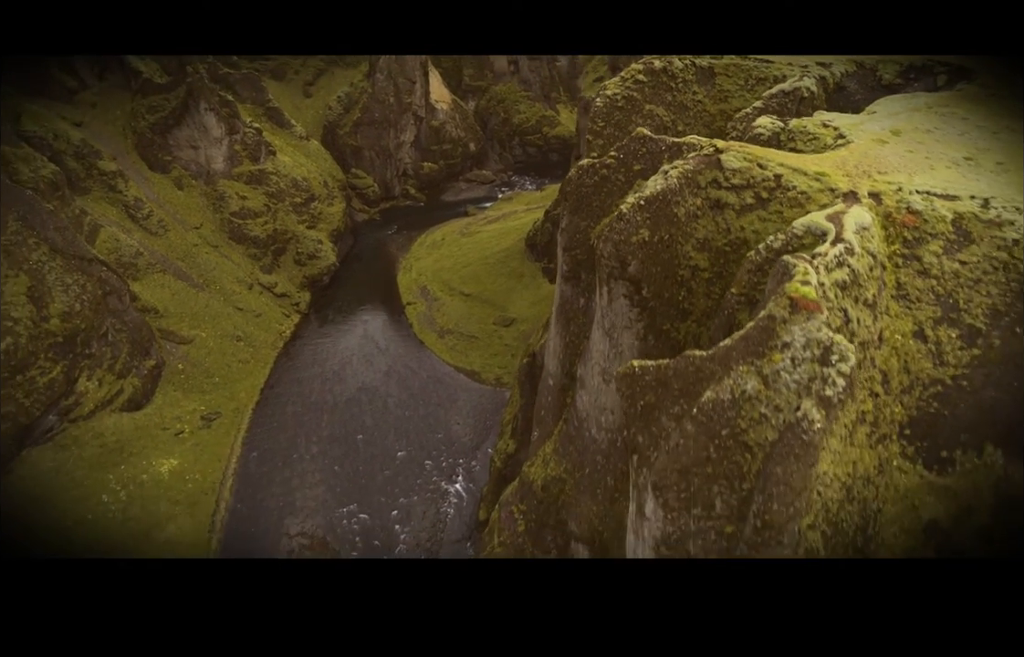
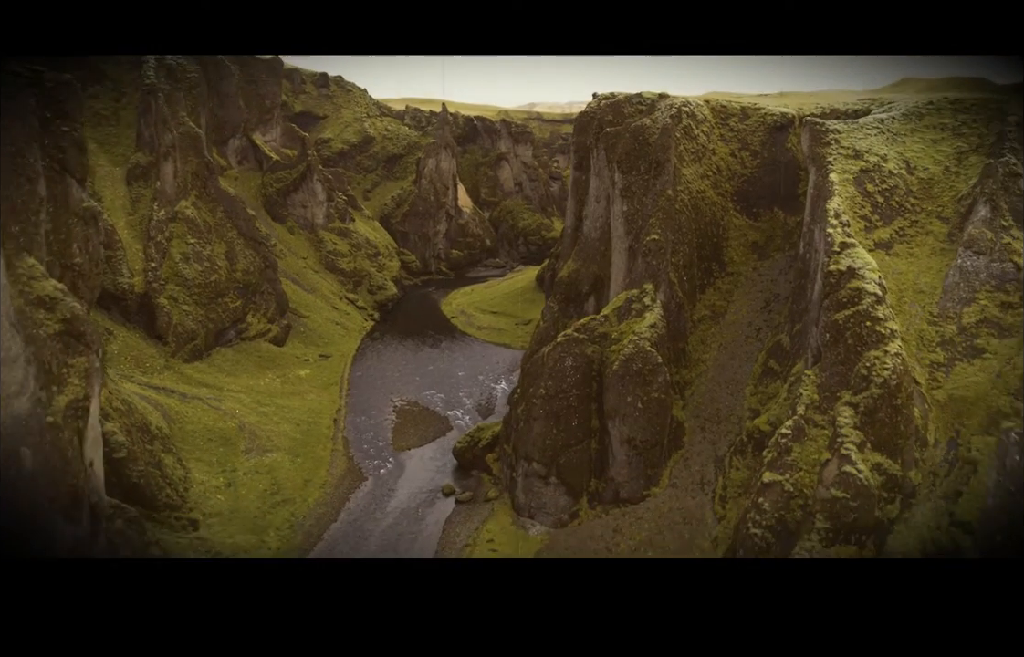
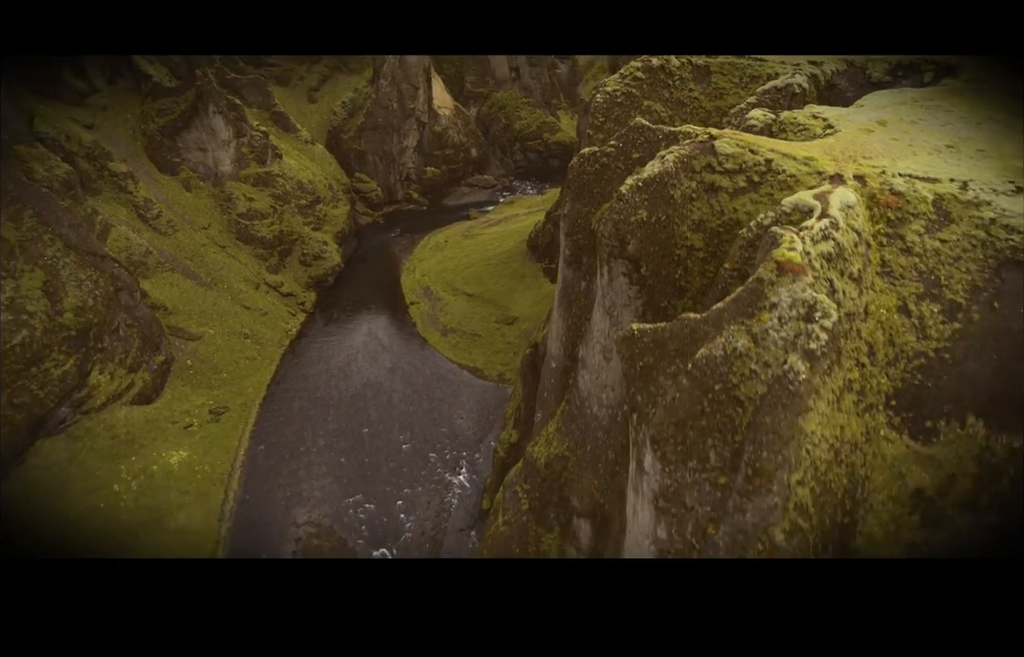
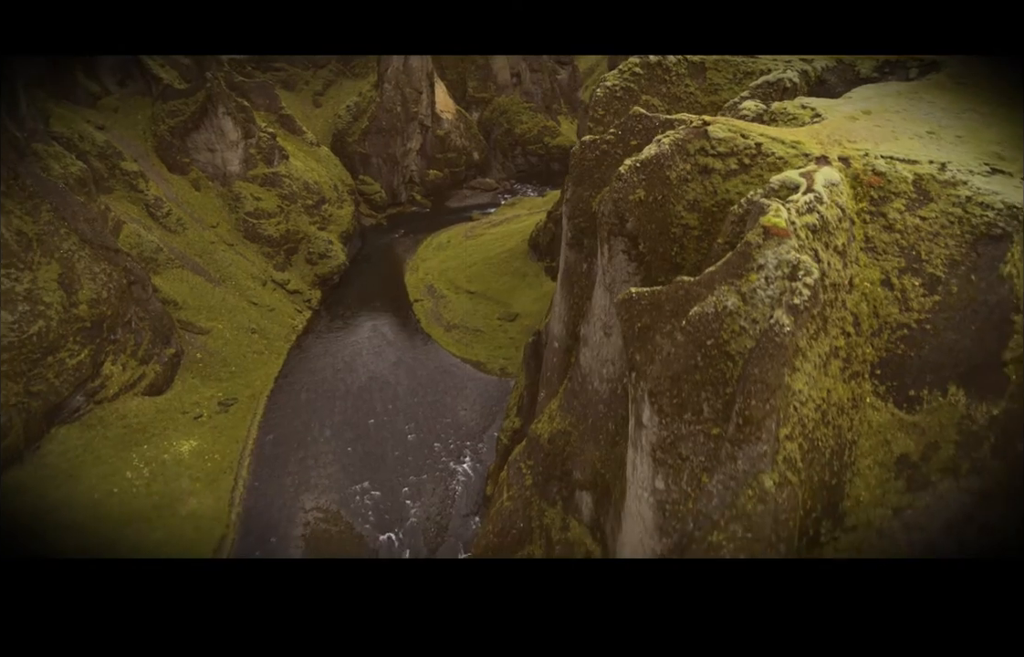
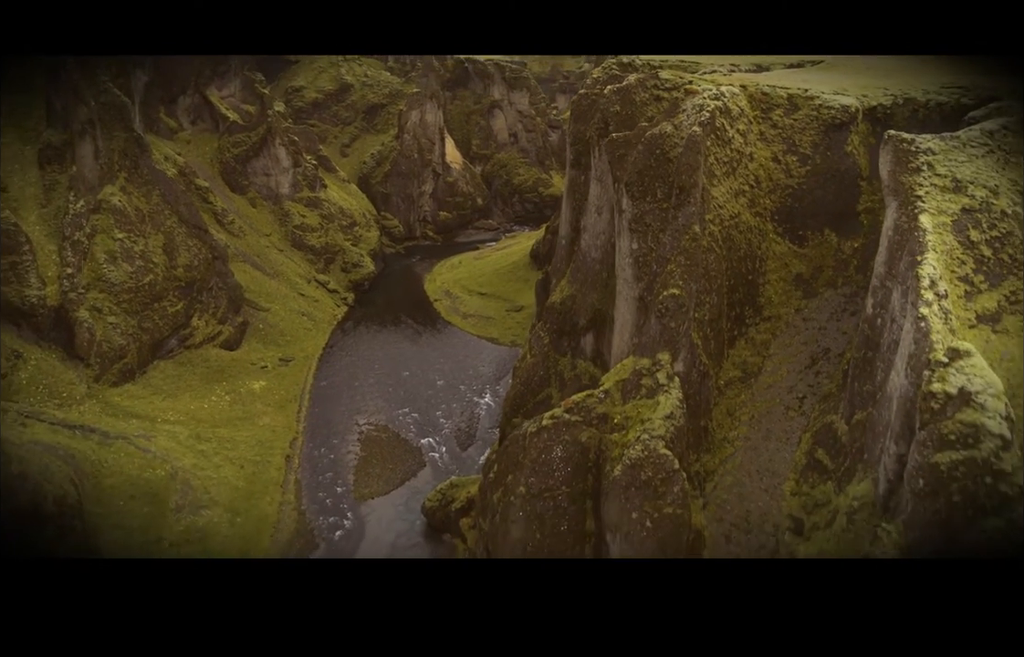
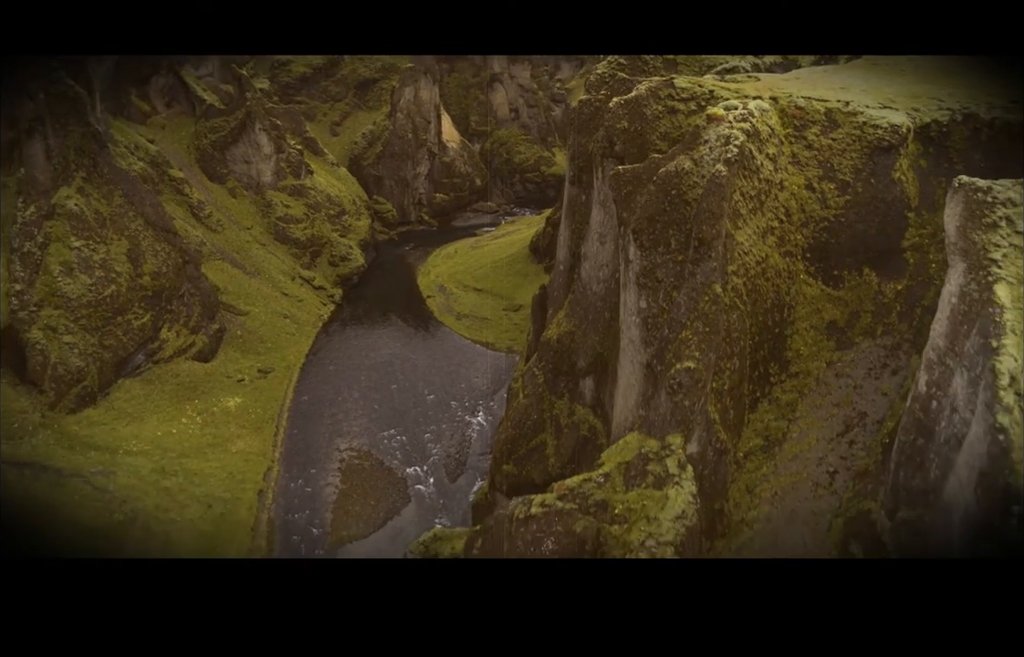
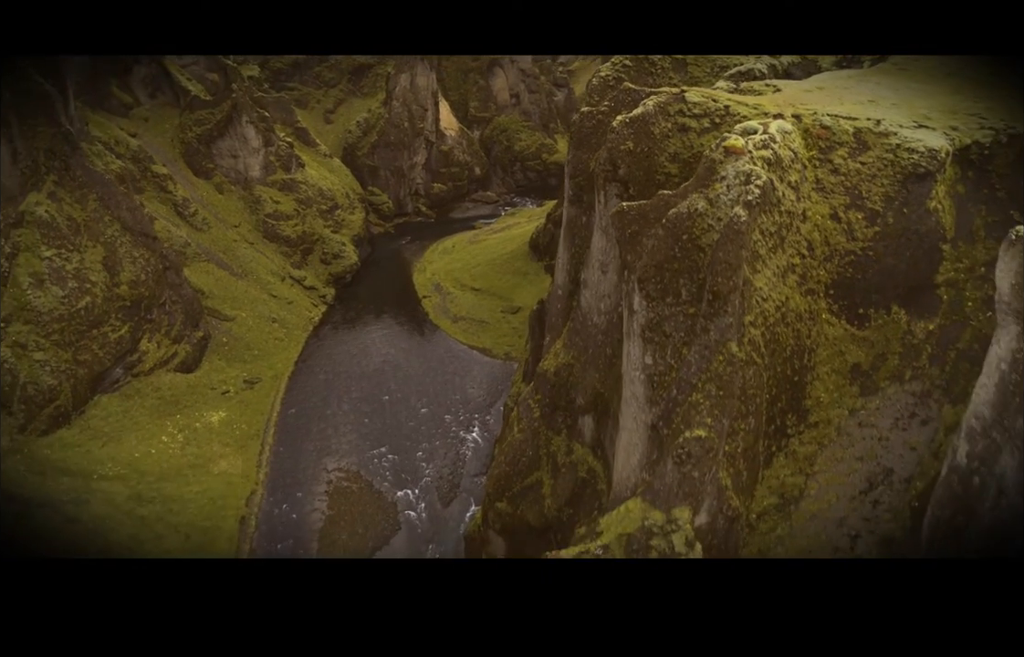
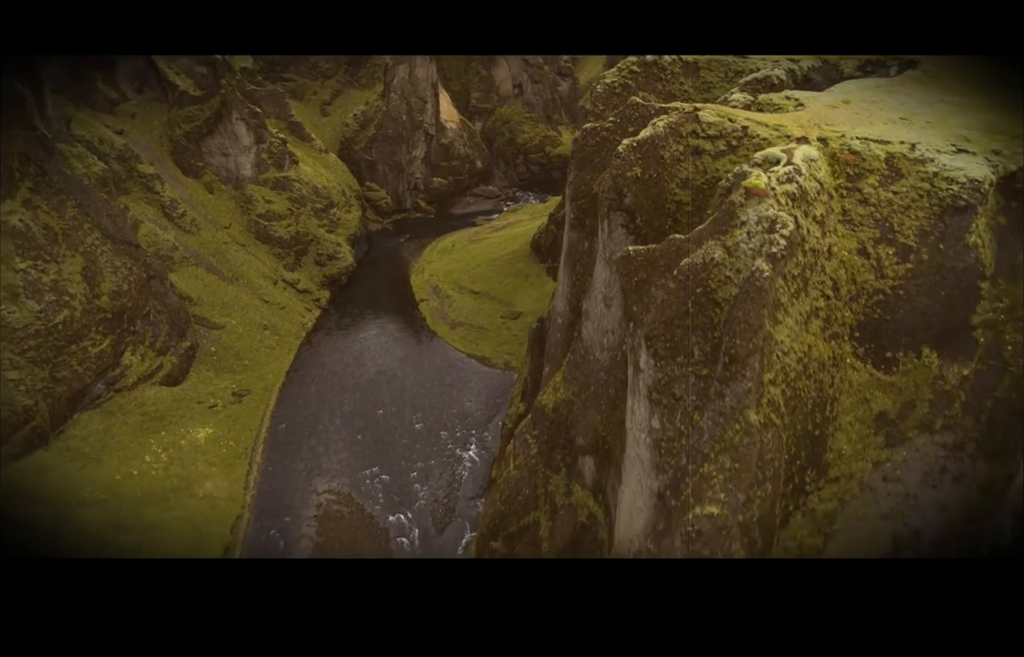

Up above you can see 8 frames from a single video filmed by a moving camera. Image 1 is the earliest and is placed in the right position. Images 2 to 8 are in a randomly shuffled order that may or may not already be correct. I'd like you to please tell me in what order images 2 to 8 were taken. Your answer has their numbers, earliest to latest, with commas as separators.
3, 4, 8, 7, 6, 5, 2
